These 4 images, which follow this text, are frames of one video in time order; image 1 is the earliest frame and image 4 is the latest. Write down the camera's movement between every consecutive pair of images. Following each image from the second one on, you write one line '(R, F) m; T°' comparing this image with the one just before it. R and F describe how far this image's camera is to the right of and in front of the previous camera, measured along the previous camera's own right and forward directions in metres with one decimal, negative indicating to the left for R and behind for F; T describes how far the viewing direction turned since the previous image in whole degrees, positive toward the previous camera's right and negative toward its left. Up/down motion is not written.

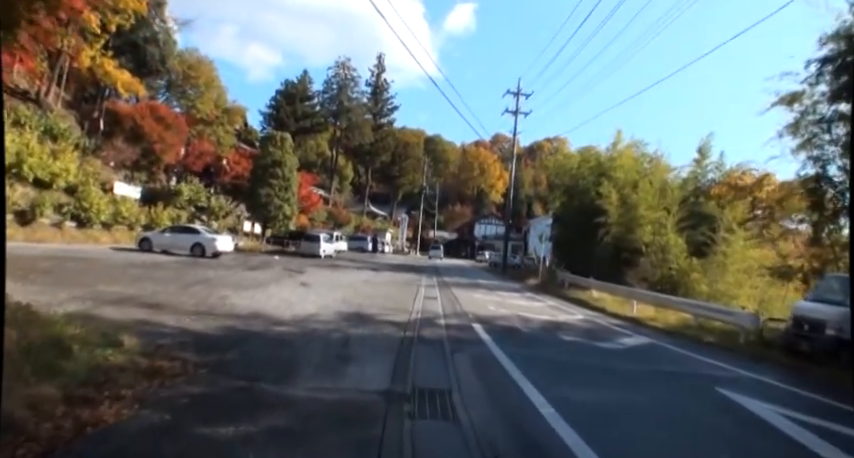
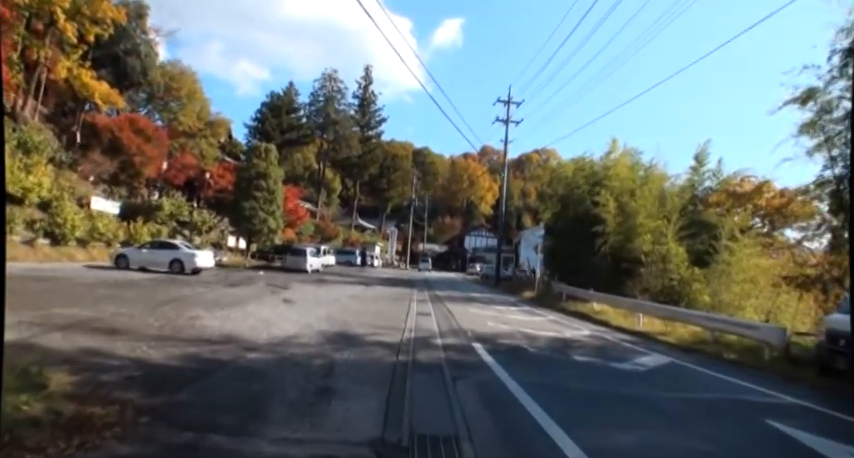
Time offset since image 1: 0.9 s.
(-0.1, +1.1) m; +1°
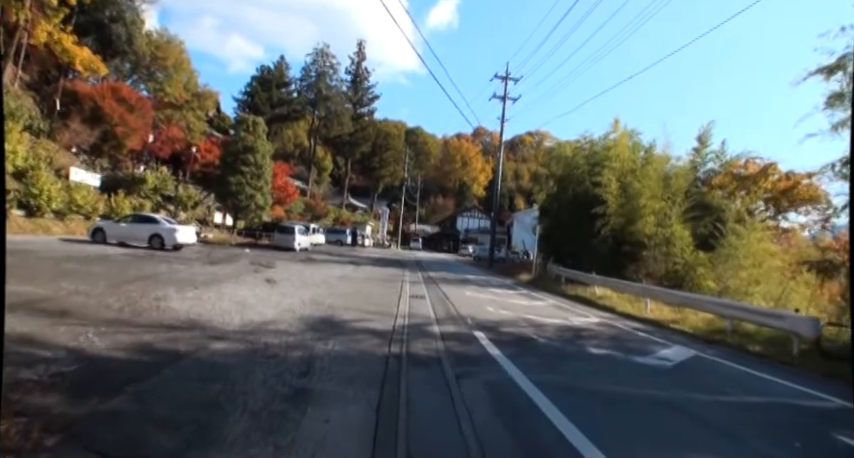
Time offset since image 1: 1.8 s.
(-0.1, +1.2) m; +1°
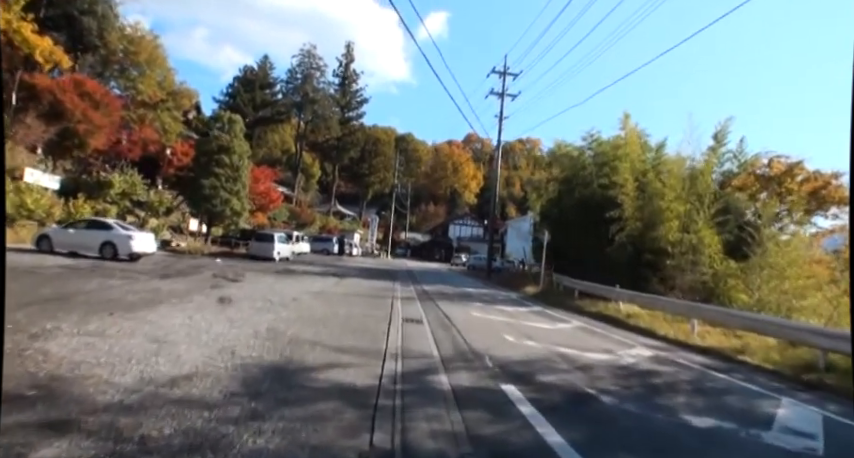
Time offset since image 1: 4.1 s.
(-0.2, +3.0) m; +1°
